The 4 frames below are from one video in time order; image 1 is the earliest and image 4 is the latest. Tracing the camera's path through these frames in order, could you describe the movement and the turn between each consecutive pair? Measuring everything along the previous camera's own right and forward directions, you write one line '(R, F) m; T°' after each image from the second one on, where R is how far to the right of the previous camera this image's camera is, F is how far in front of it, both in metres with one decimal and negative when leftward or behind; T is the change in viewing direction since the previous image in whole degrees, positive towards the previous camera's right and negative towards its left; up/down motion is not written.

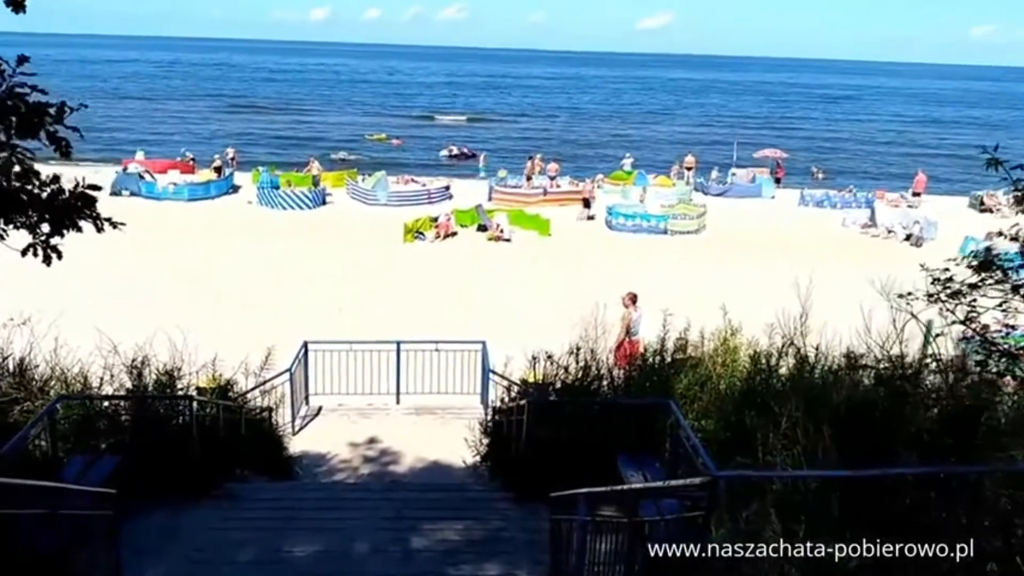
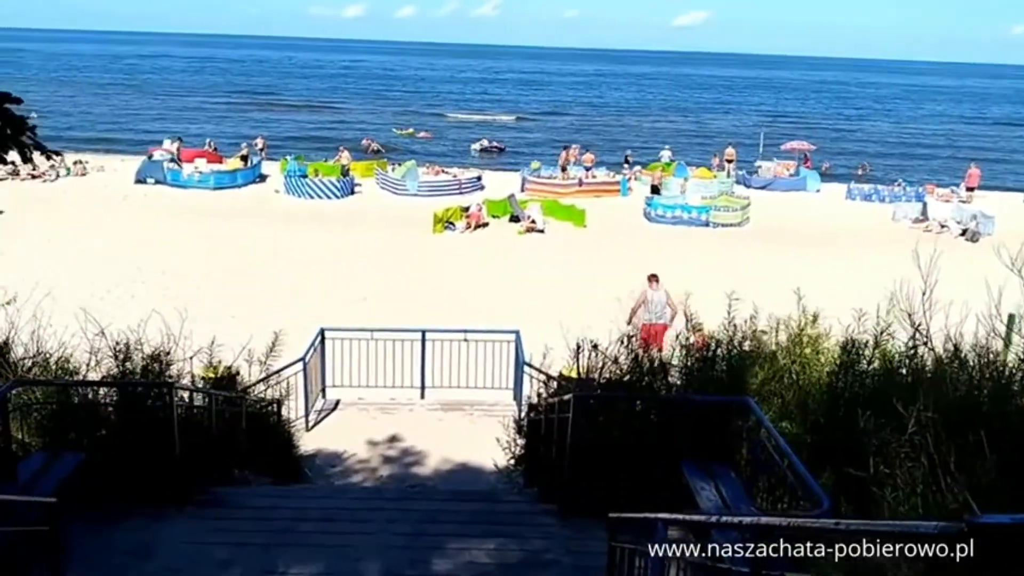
(-0.1, +1.2) m; -2°
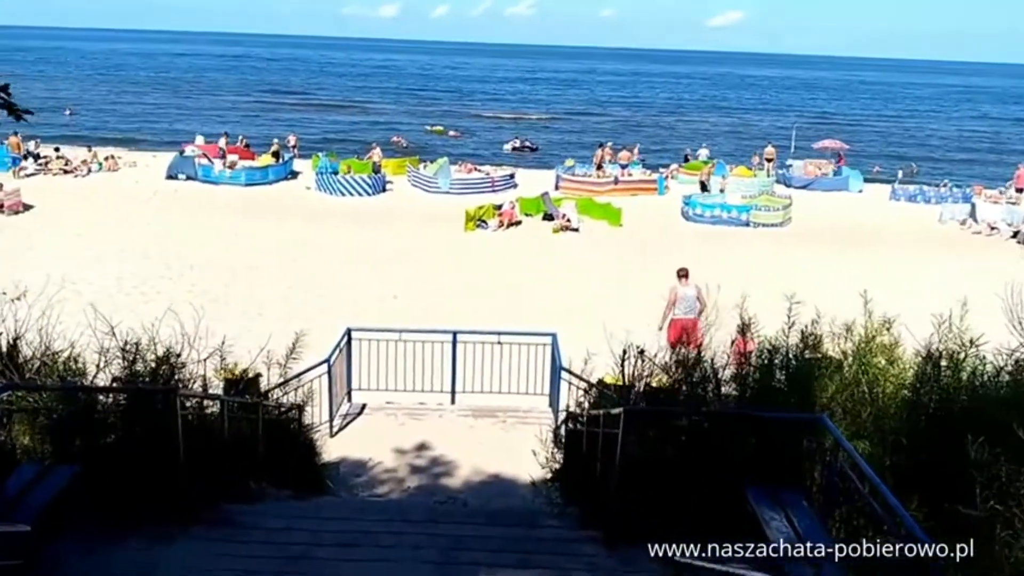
(-0.1, +0.6) m; -2°
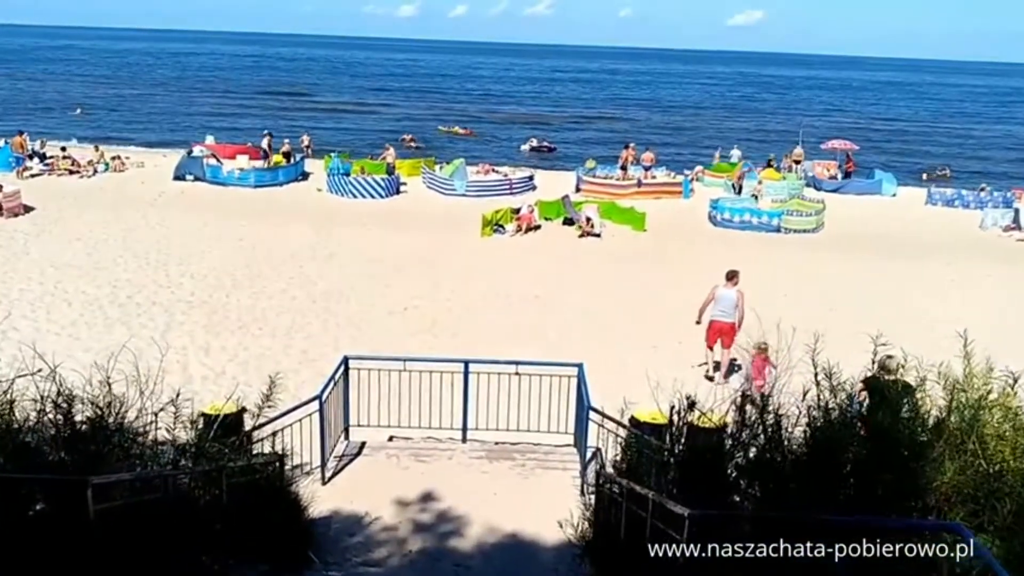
(0.0, +1.3) m; -1°
